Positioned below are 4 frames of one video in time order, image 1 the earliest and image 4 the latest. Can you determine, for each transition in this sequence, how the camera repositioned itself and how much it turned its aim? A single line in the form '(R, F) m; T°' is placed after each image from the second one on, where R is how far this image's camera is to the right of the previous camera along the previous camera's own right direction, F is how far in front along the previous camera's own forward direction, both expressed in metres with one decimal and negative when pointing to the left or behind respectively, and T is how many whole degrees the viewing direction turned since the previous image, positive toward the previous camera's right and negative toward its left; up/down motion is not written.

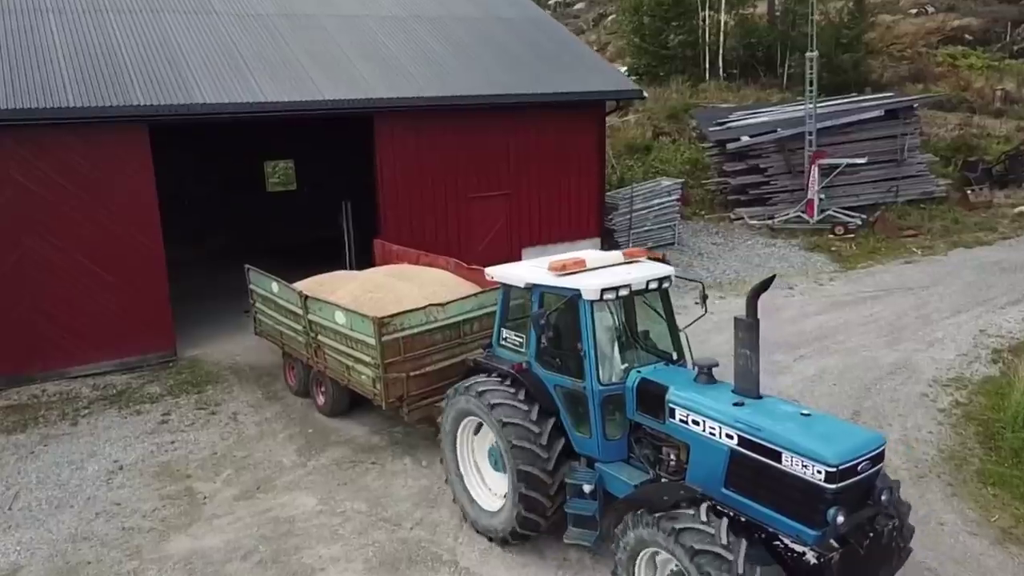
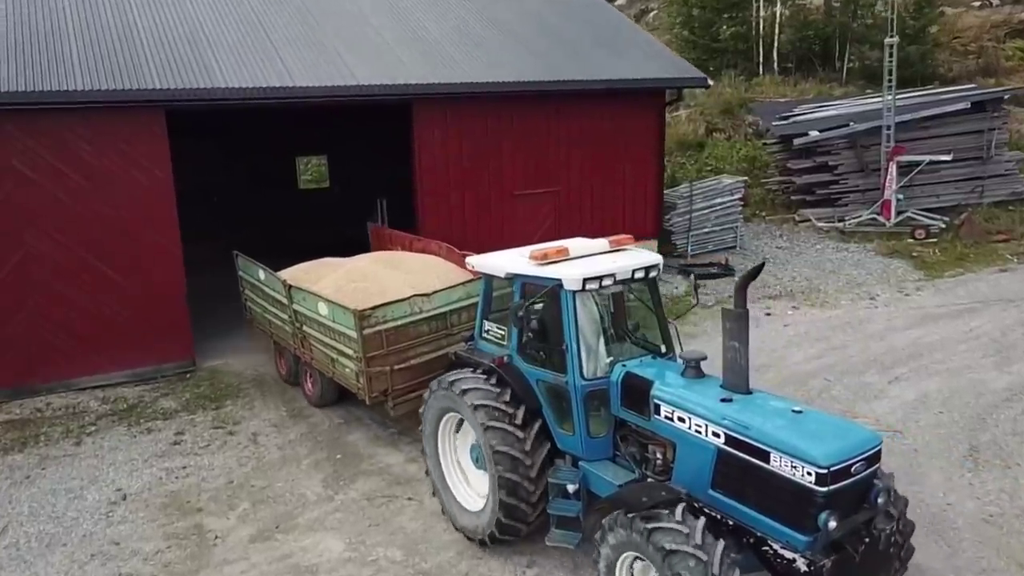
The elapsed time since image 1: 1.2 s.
(-0.3, +1.2) m; -2°
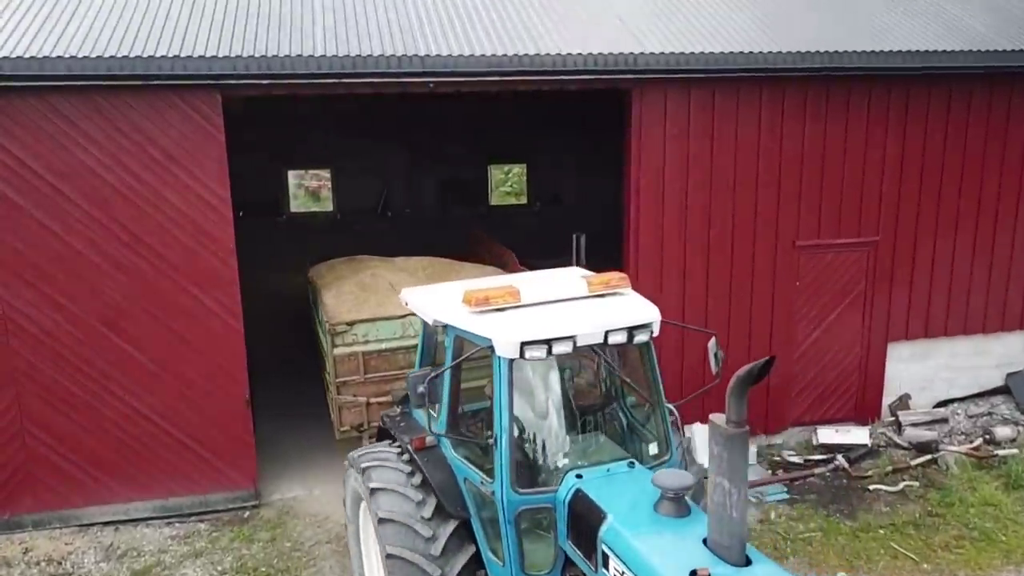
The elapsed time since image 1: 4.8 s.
(-0.5, +4.7) m; -15°
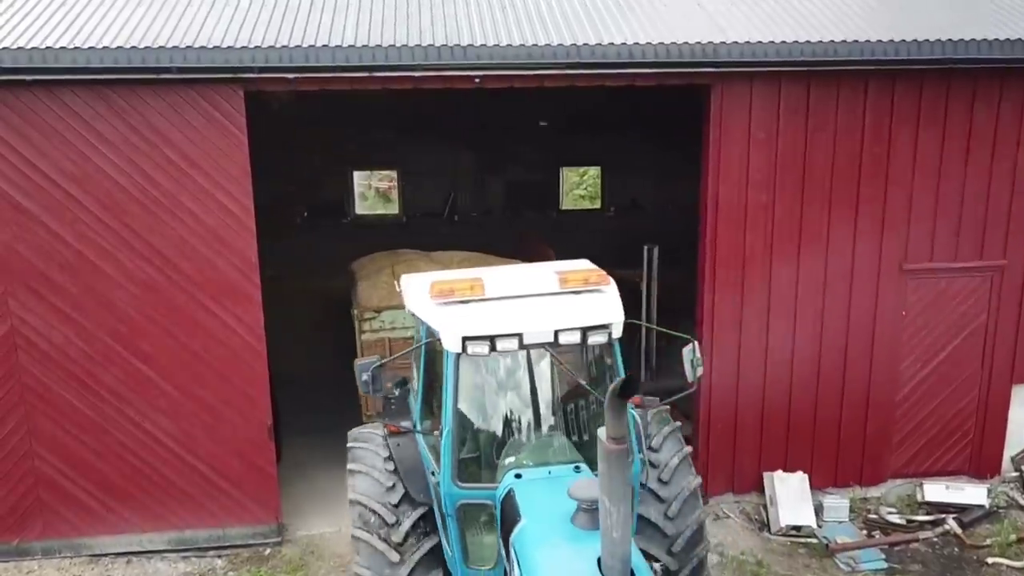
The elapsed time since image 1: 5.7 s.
(+0.2, +0.8) m; -6°
